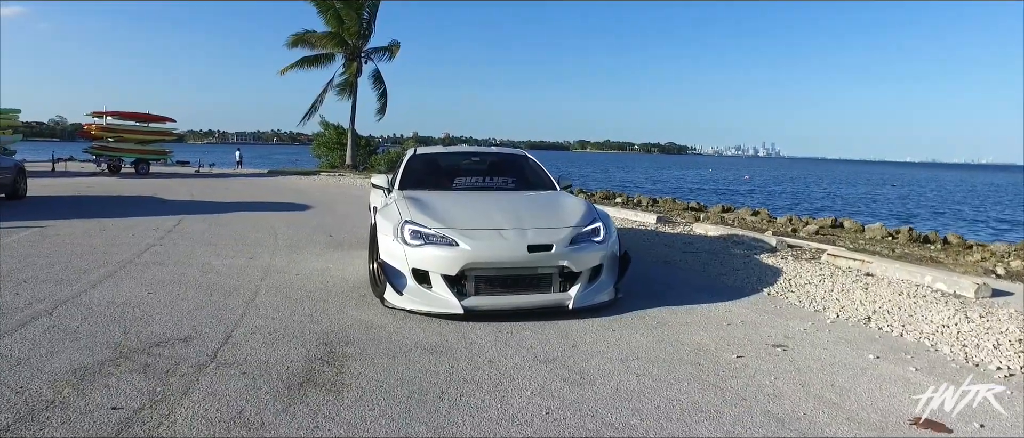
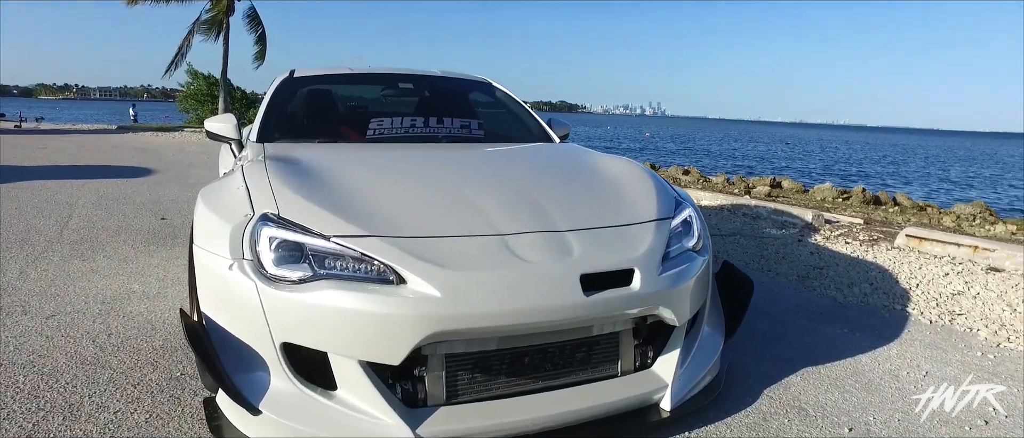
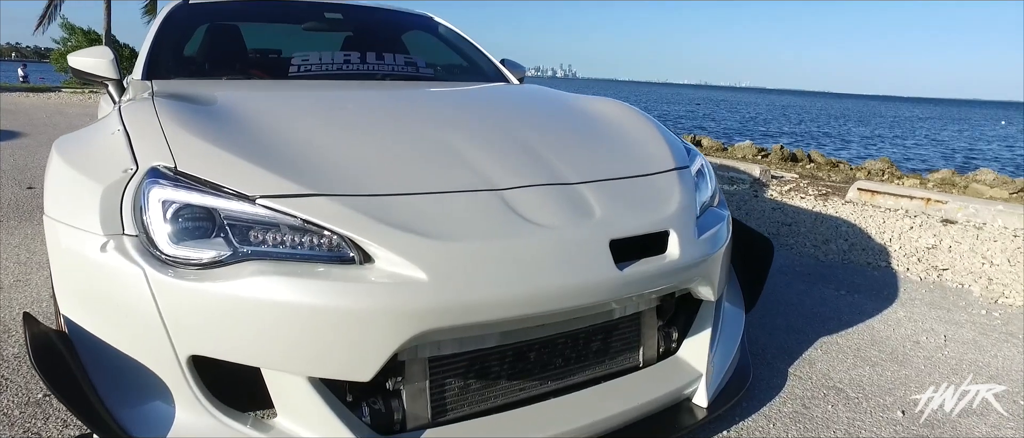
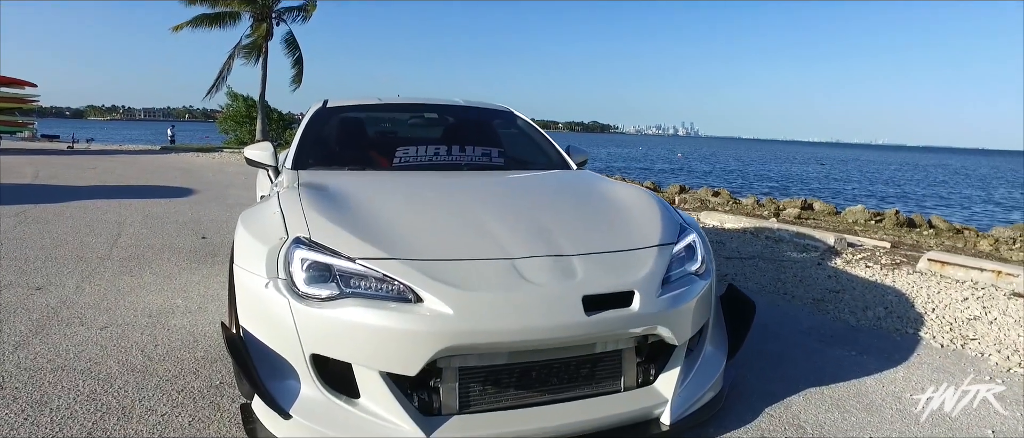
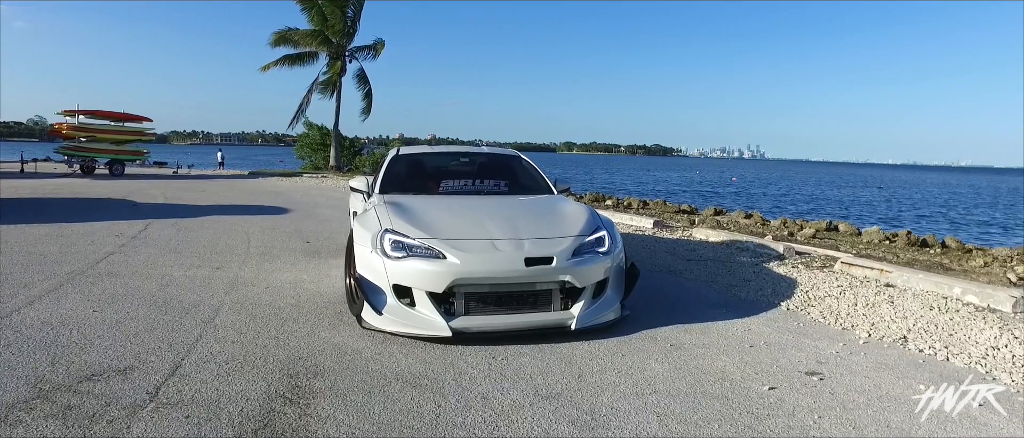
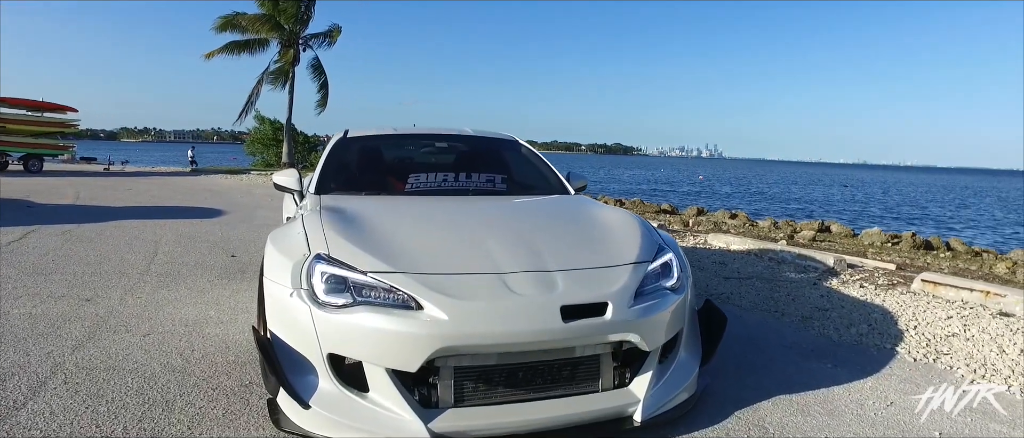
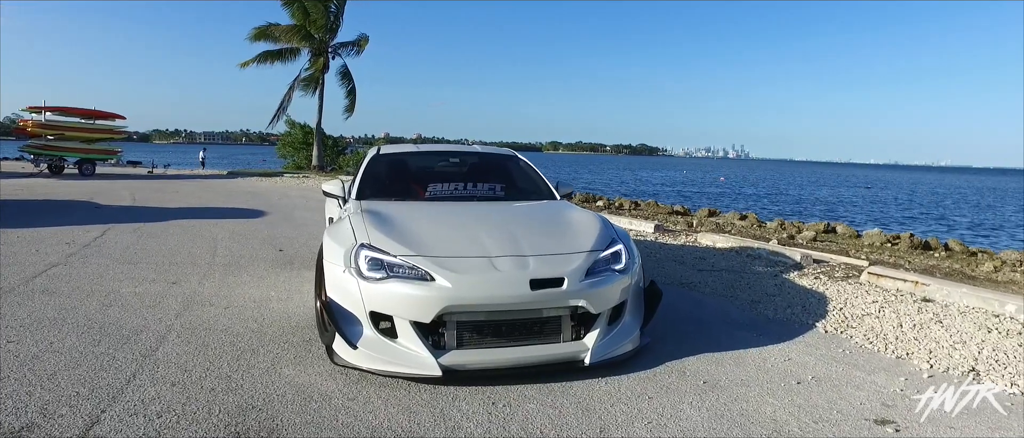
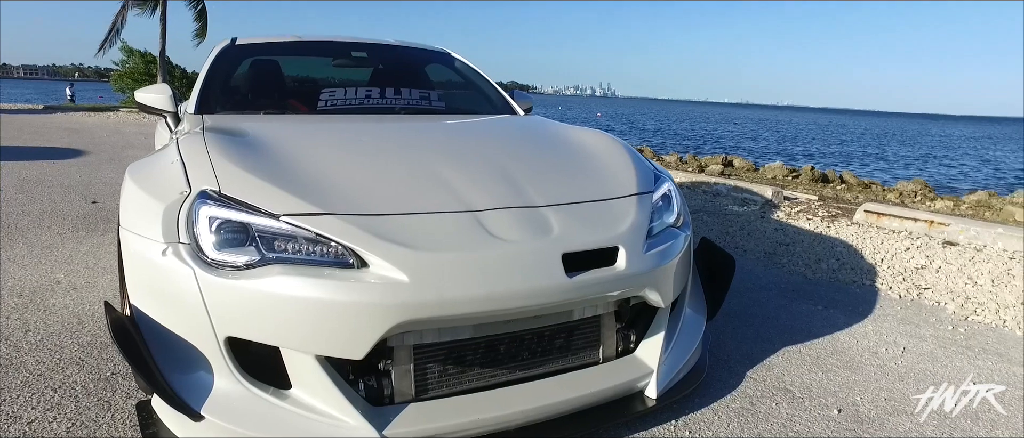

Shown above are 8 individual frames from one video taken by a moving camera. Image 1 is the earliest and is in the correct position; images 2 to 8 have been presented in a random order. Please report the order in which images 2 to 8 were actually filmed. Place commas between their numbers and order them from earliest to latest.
5, 7, 6, 4, 2, 8, 3
